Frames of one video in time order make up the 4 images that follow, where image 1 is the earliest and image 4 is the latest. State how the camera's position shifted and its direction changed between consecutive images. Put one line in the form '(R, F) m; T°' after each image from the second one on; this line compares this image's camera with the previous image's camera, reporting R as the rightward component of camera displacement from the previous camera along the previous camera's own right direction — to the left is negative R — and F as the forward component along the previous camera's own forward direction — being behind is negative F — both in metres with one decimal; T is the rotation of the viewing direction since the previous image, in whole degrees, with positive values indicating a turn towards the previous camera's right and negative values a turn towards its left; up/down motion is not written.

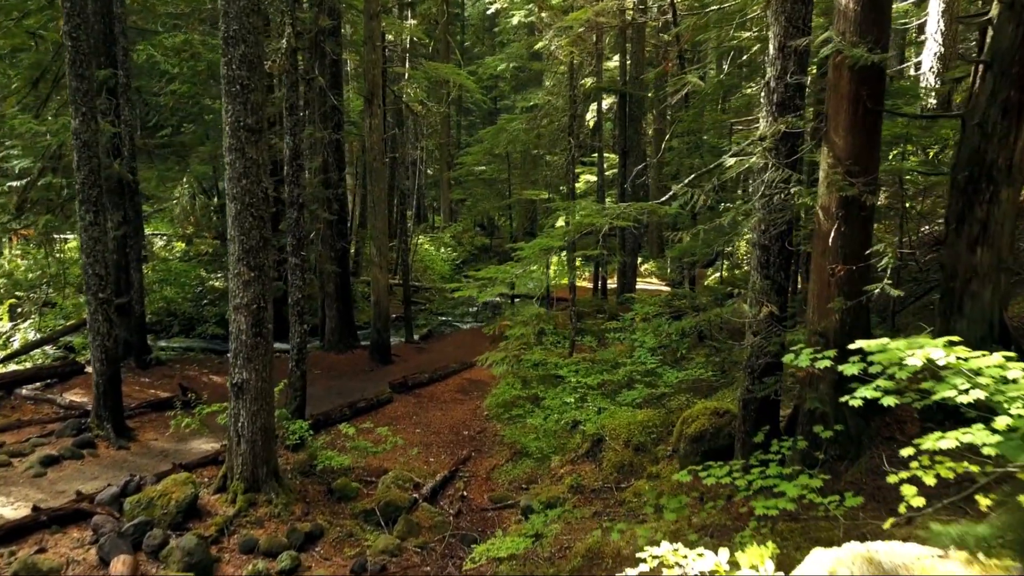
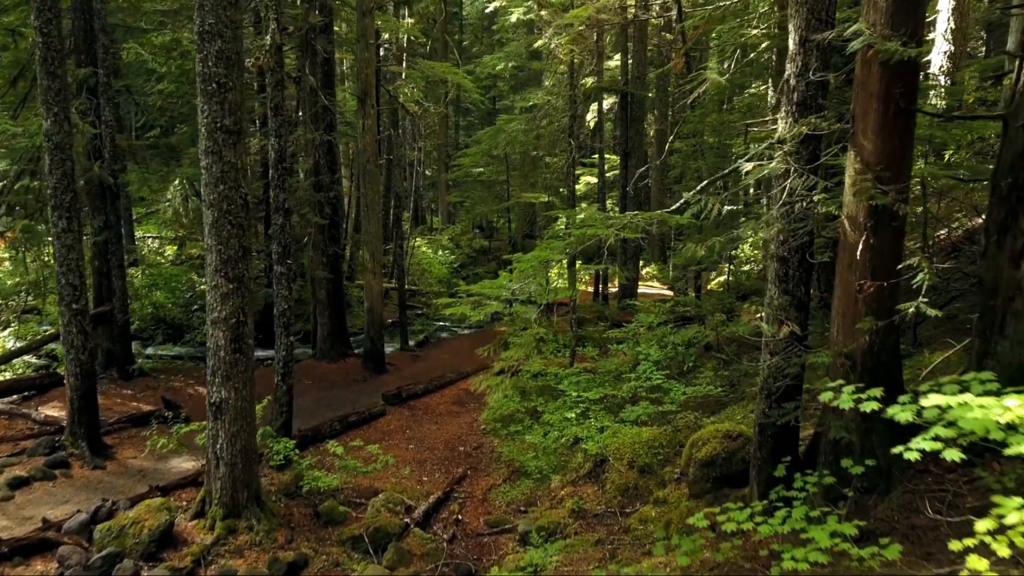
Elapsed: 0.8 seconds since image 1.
(0.0, +0.5) m; 0°
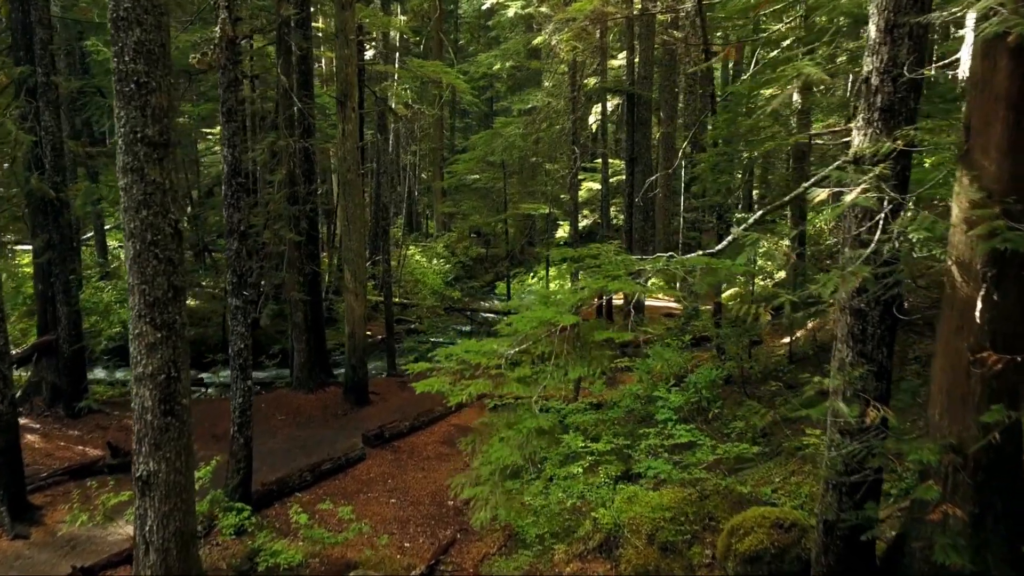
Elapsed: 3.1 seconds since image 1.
(0.0, +1.2) m; 0°
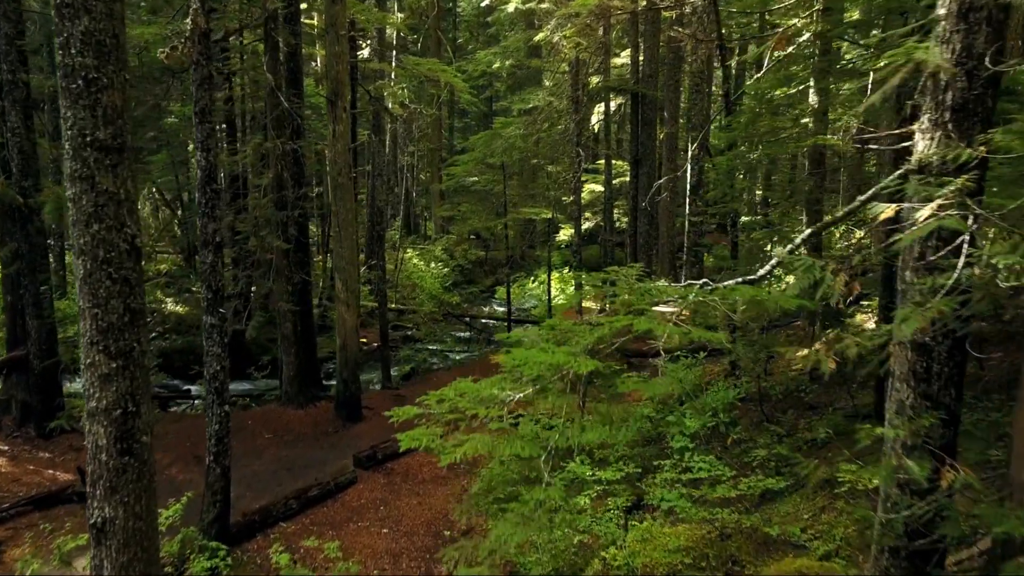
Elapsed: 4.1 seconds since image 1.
(0.0, +0.6) m; 0°
